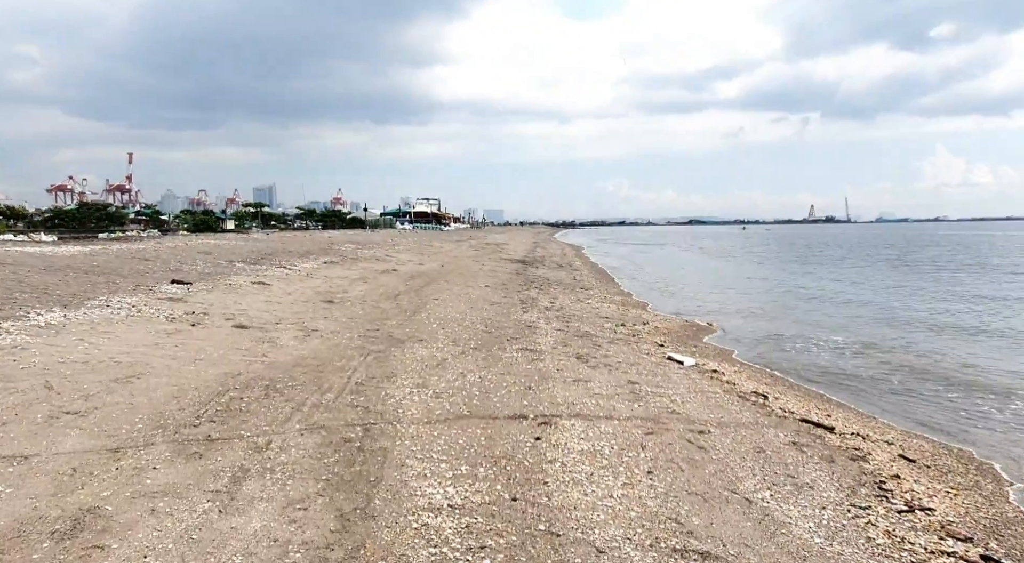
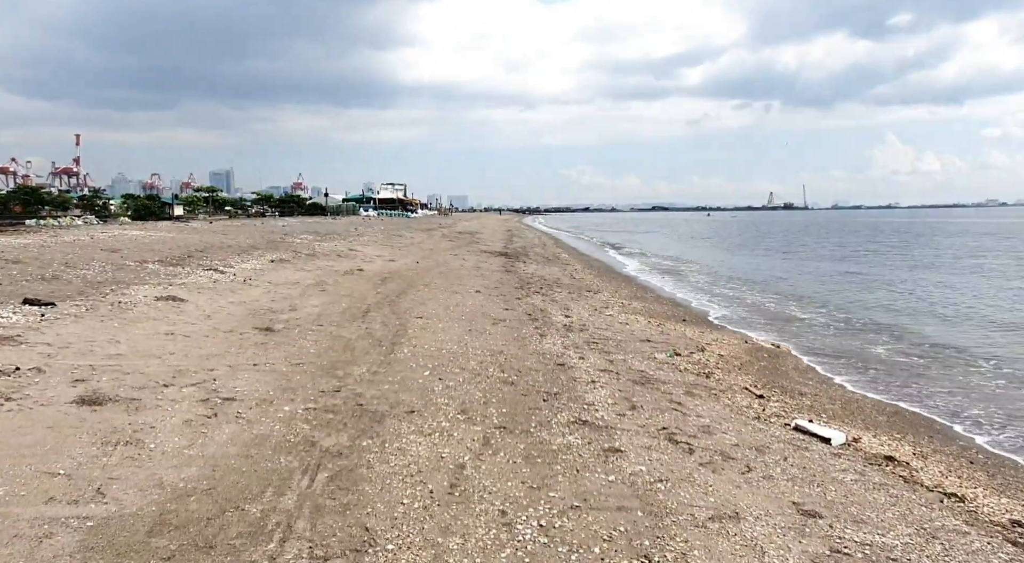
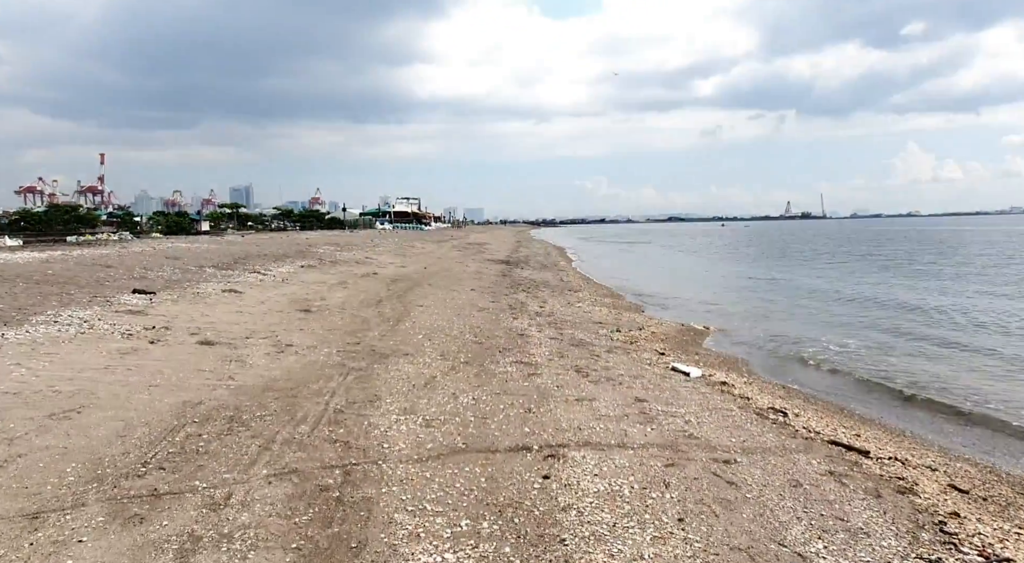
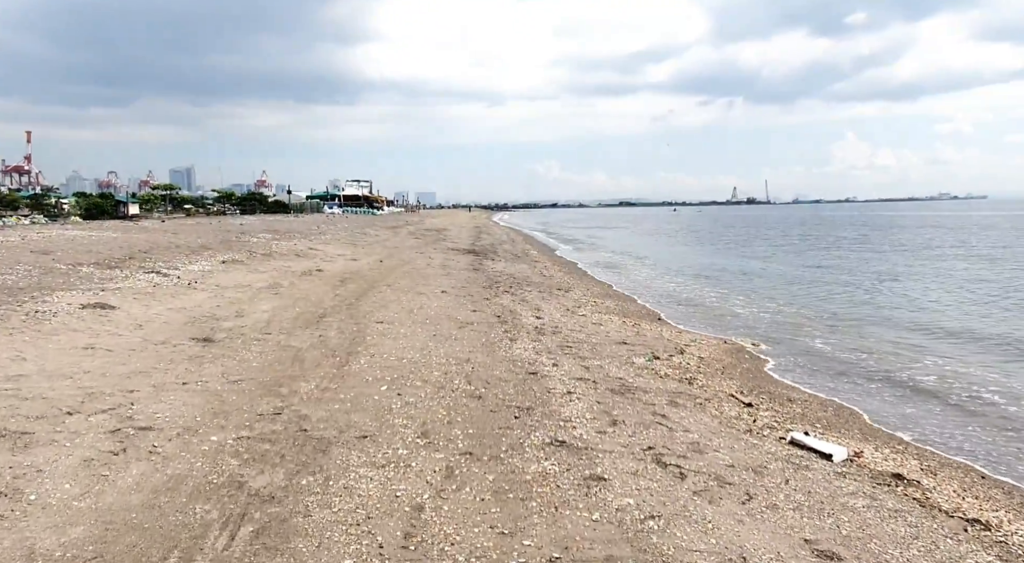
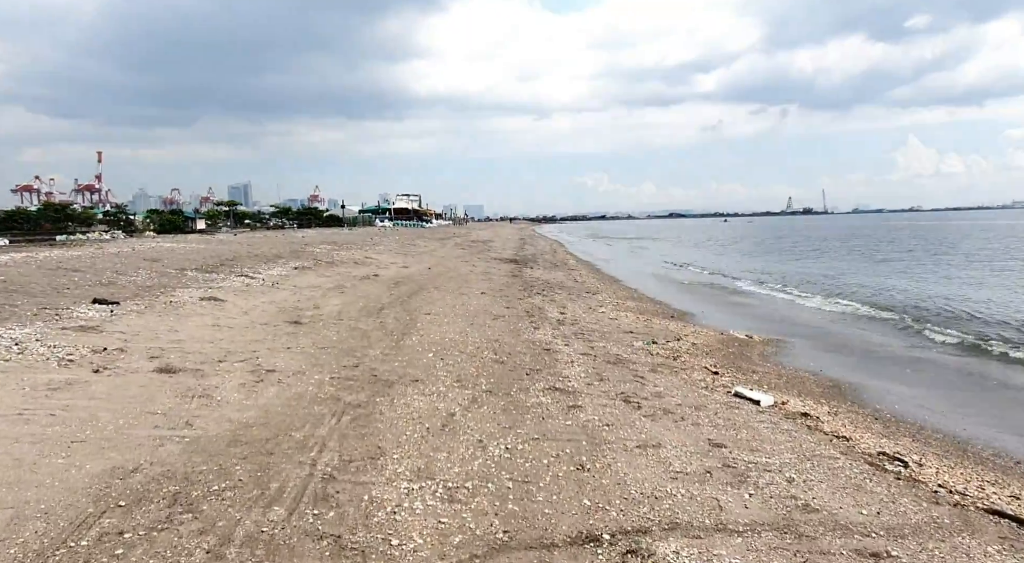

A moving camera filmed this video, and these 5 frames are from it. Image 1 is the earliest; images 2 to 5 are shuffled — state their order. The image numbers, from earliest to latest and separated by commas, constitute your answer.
3, 5, 2, 4
